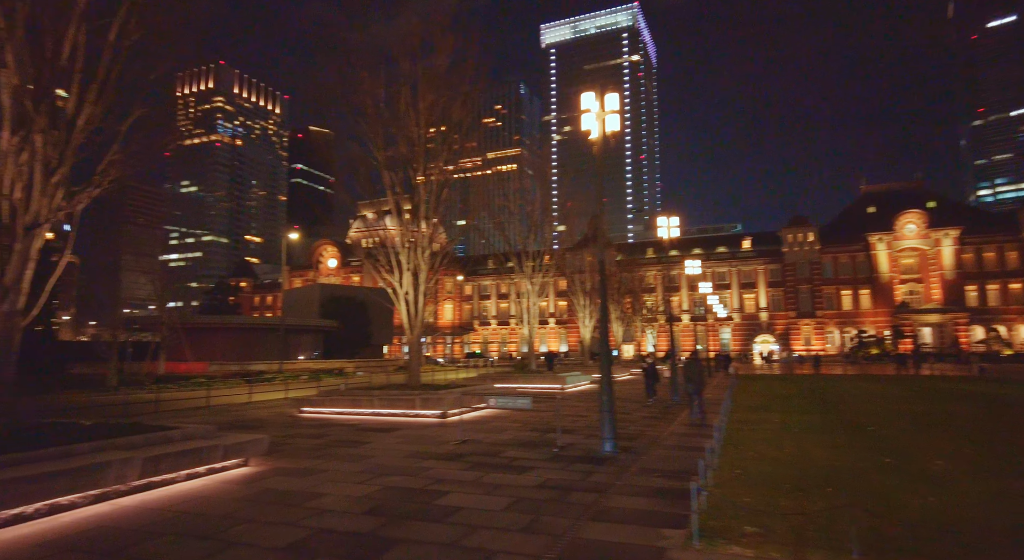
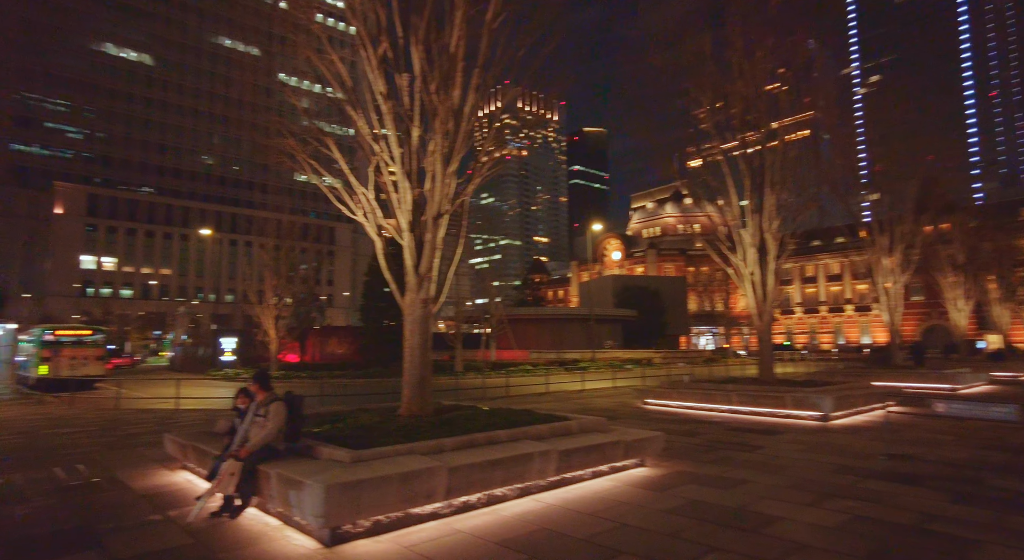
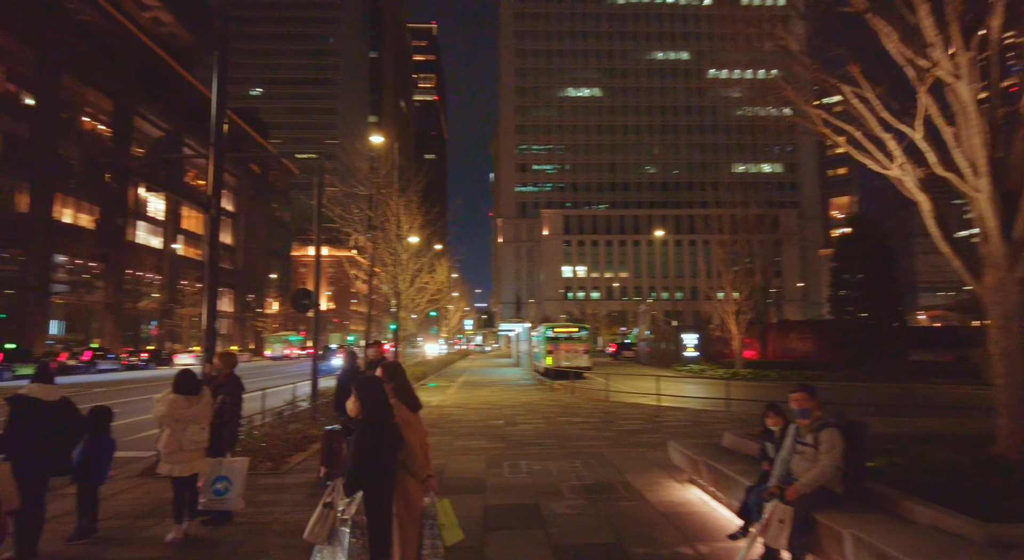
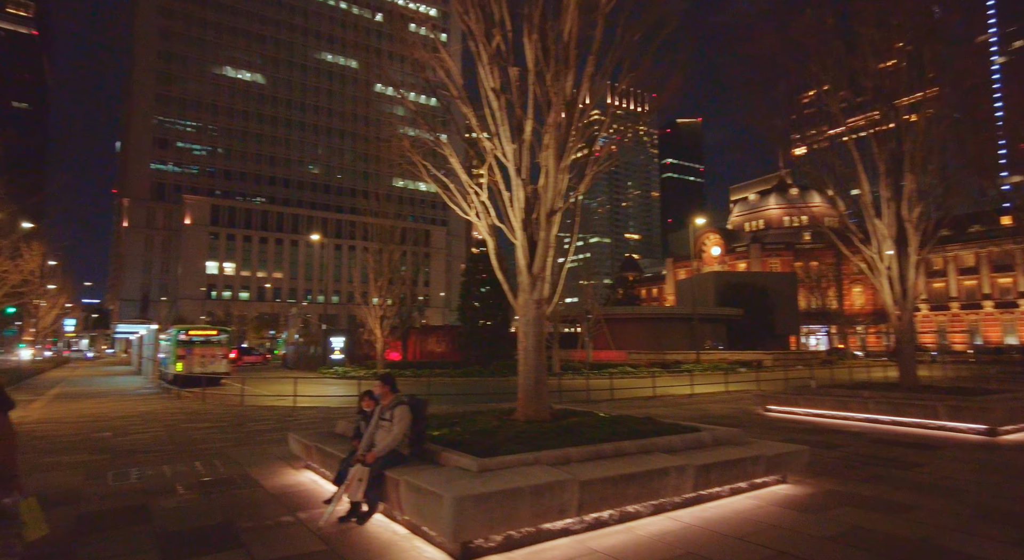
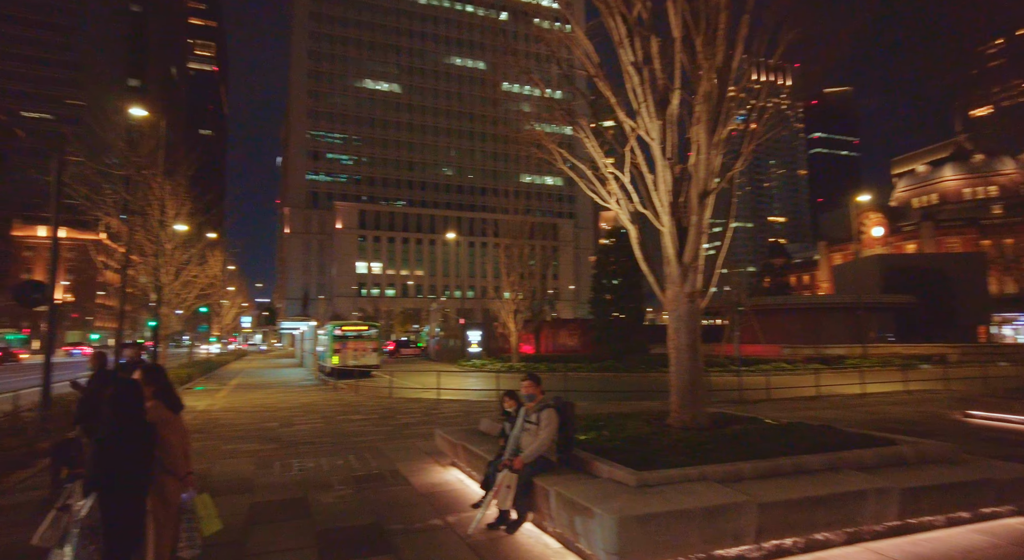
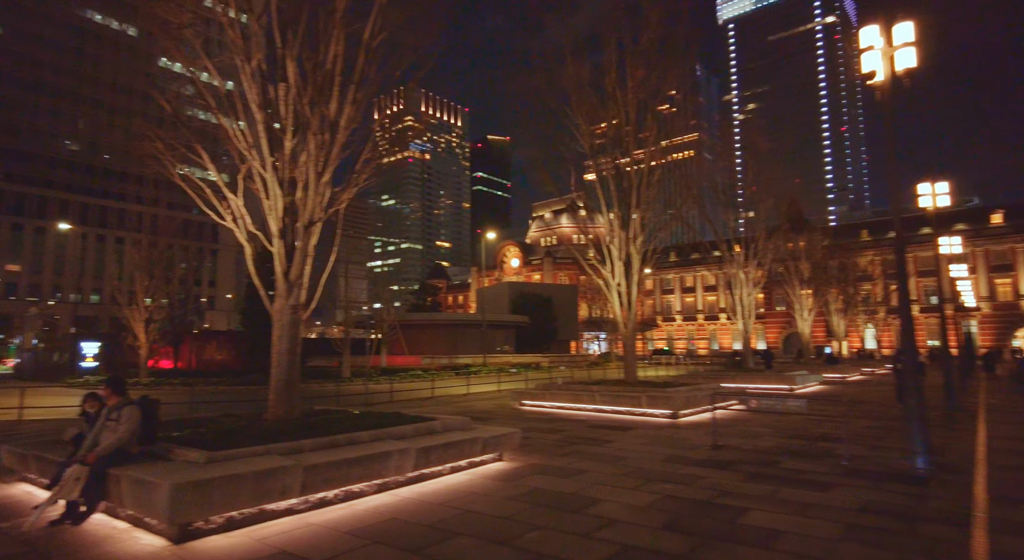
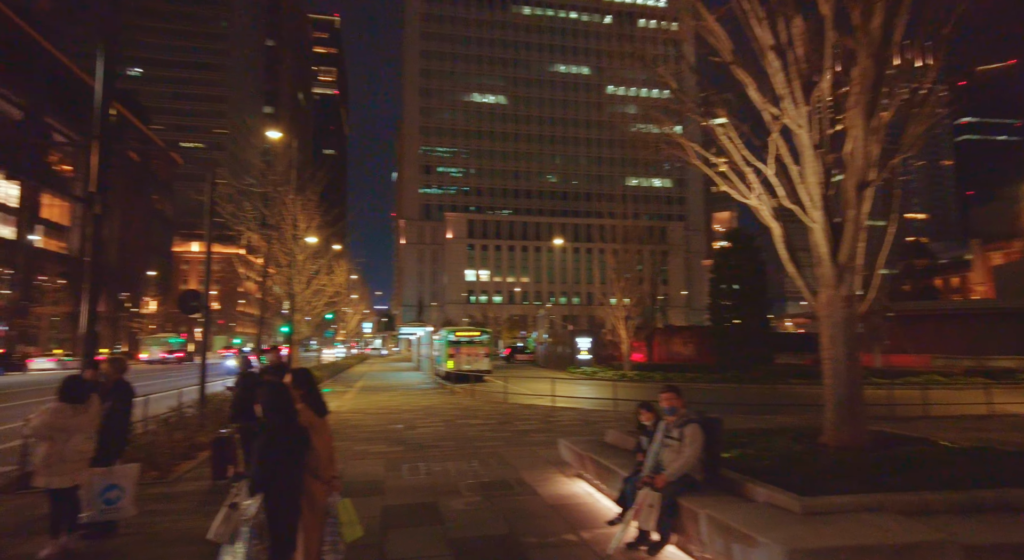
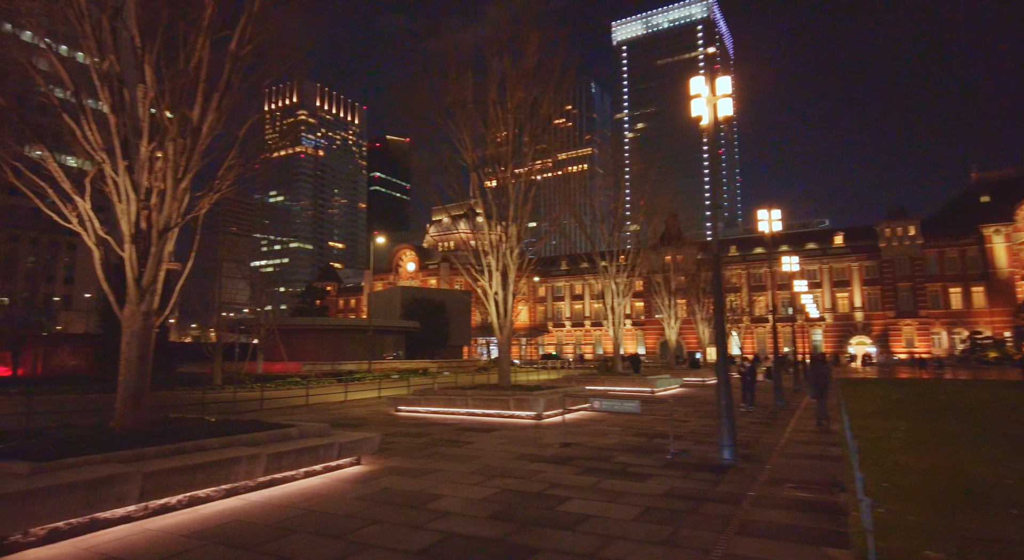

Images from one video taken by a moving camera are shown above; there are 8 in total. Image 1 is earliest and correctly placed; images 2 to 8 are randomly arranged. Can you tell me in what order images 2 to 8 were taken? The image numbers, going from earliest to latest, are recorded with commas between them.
8, 6, 2, 4, 5, 7, 3
